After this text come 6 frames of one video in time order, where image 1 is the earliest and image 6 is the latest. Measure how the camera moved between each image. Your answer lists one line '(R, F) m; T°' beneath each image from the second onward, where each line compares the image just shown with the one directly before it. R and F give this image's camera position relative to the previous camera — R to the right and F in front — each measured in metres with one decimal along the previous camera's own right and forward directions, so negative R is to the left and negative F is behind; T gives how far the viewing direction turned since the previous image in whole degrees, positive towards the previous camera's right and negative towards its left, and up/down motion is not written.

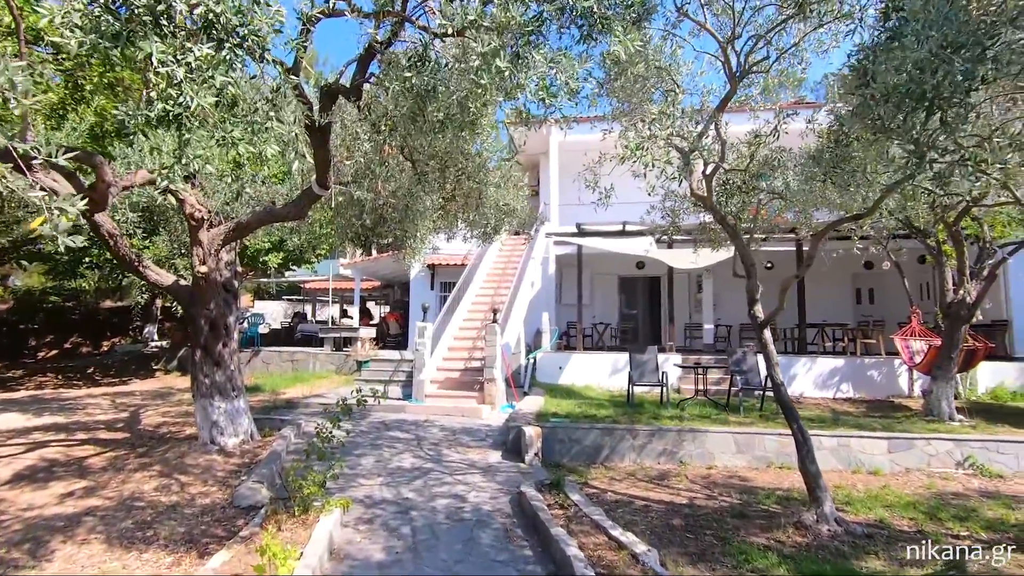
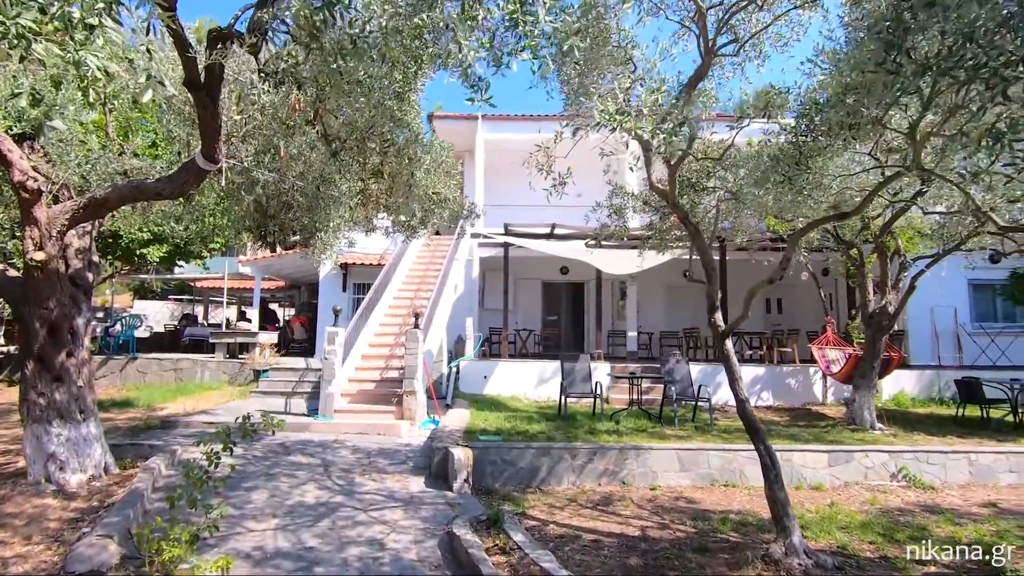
(-0.2, +1.0) m; +9°
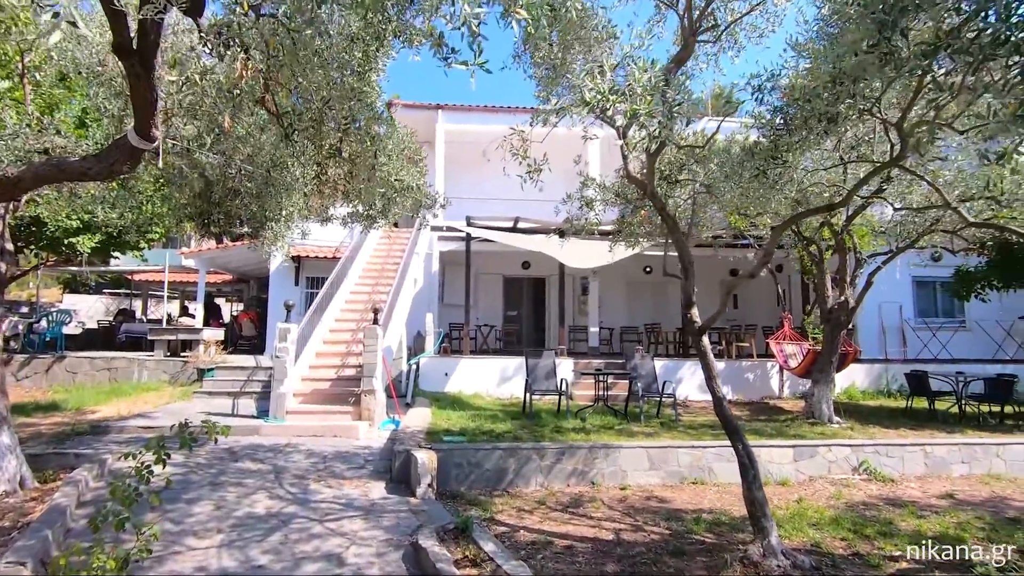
(-0.1, +0.3) m; +5°
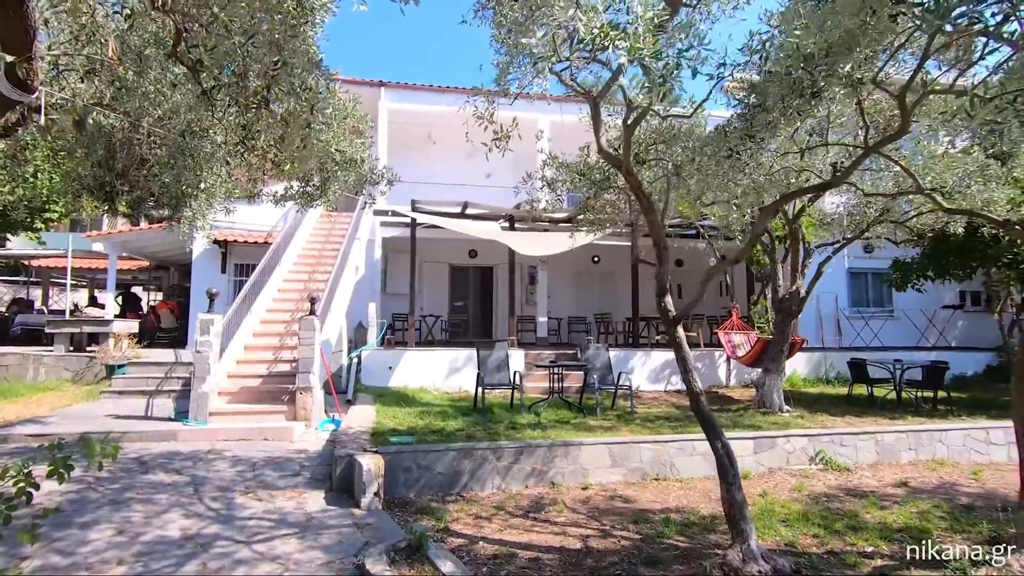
(-0.2, +0.6) m; +6°
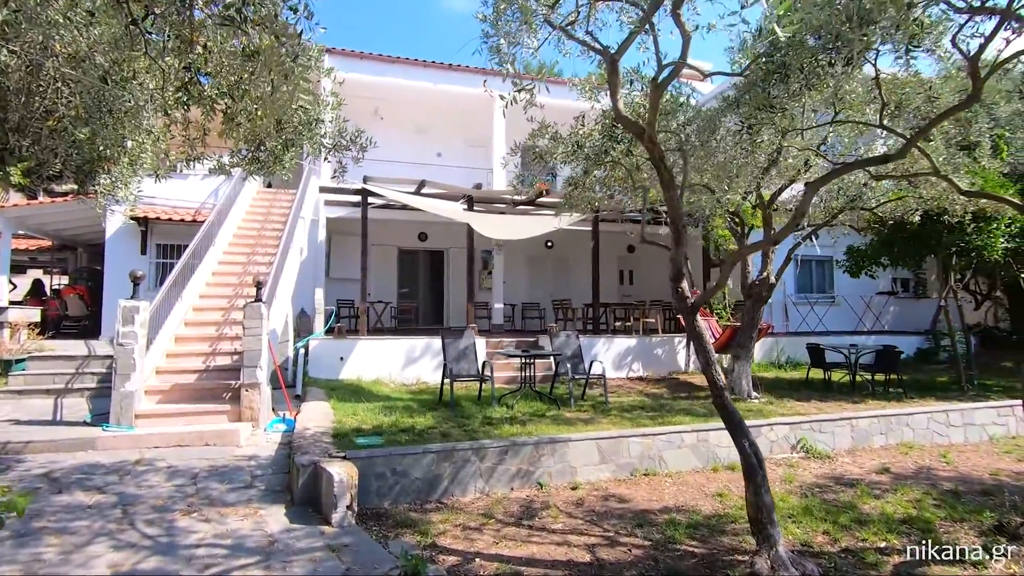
(-0.6, +0.7) m; +7°
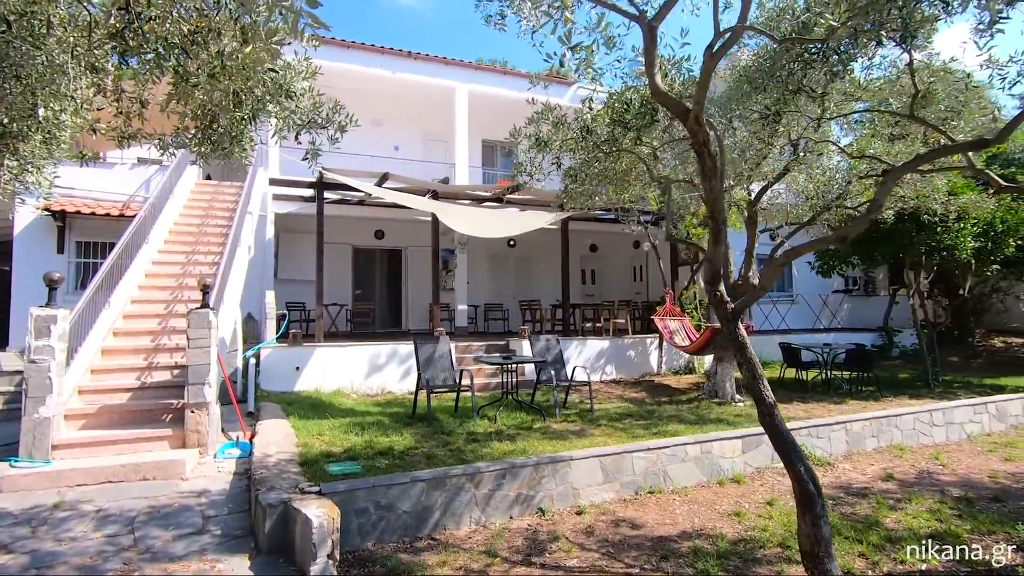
(-0.5, +0.7) m; +6°
